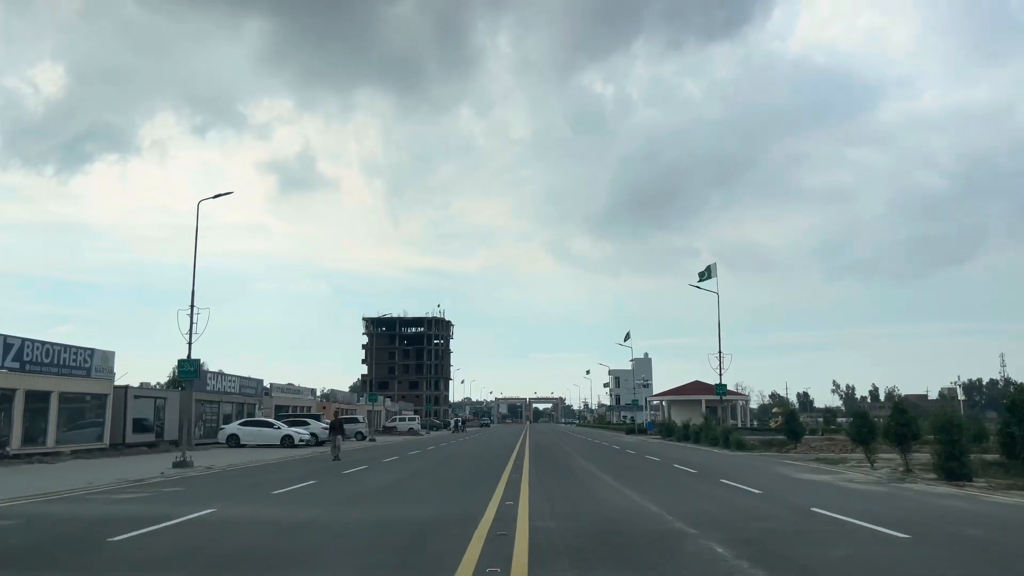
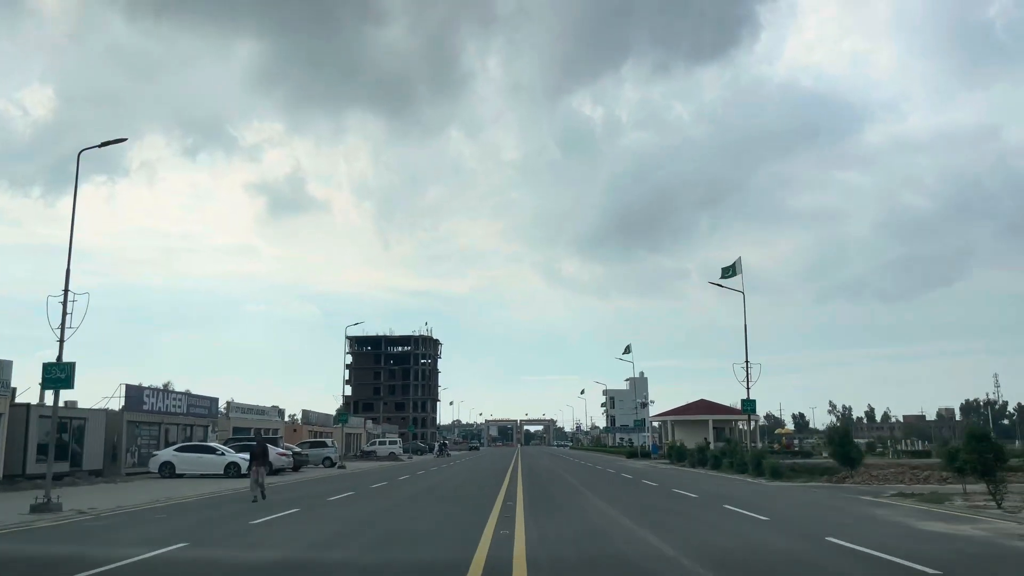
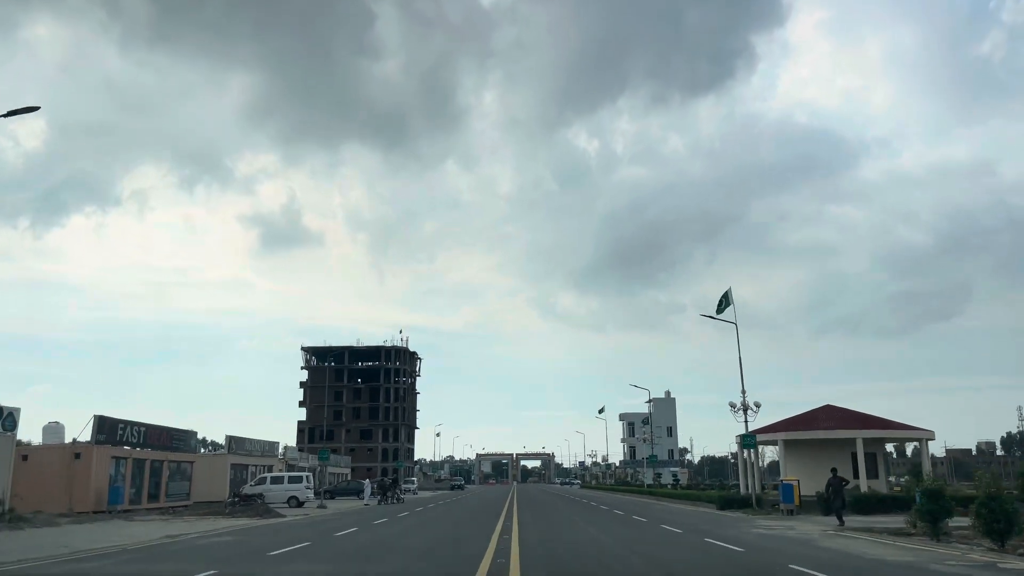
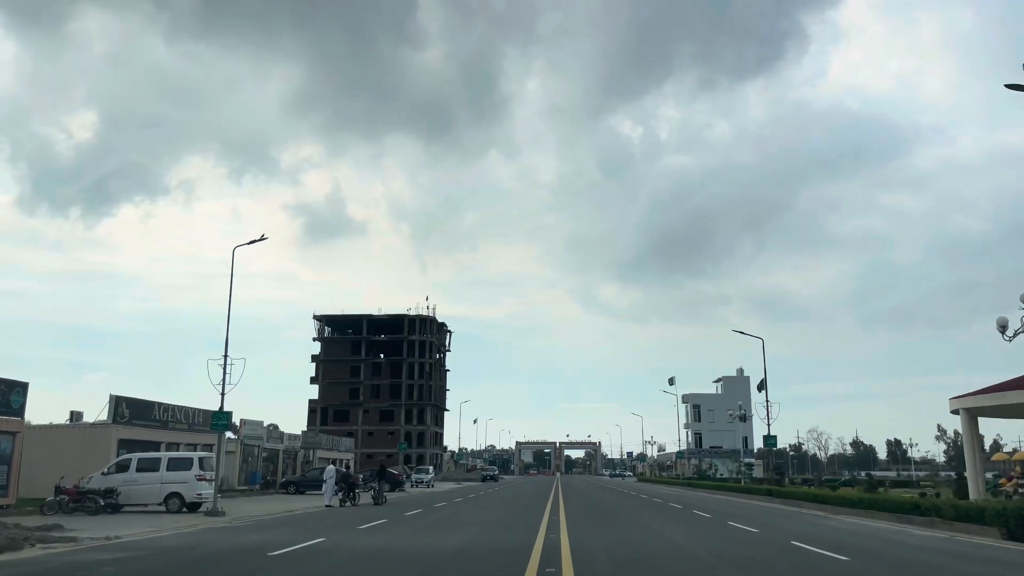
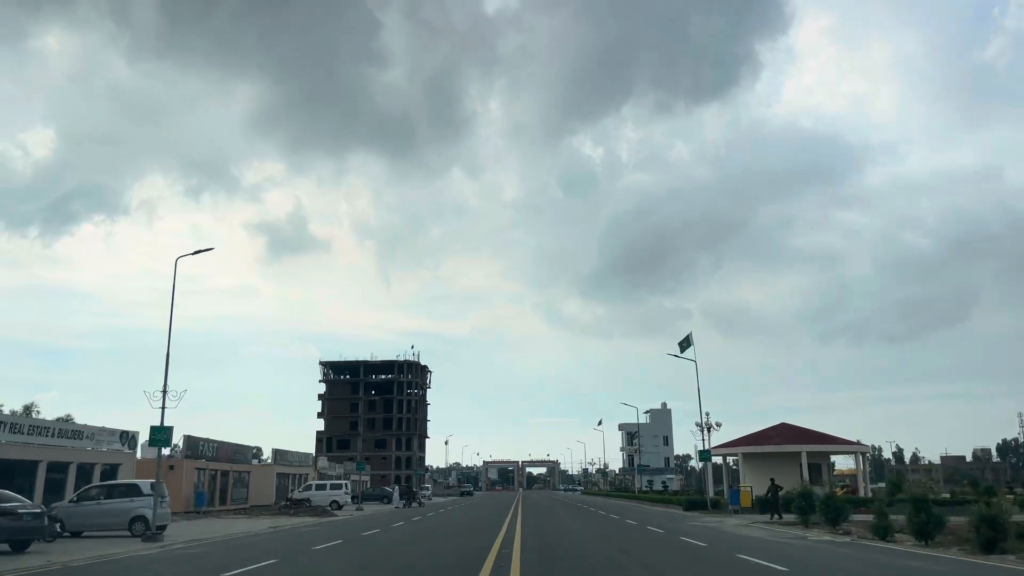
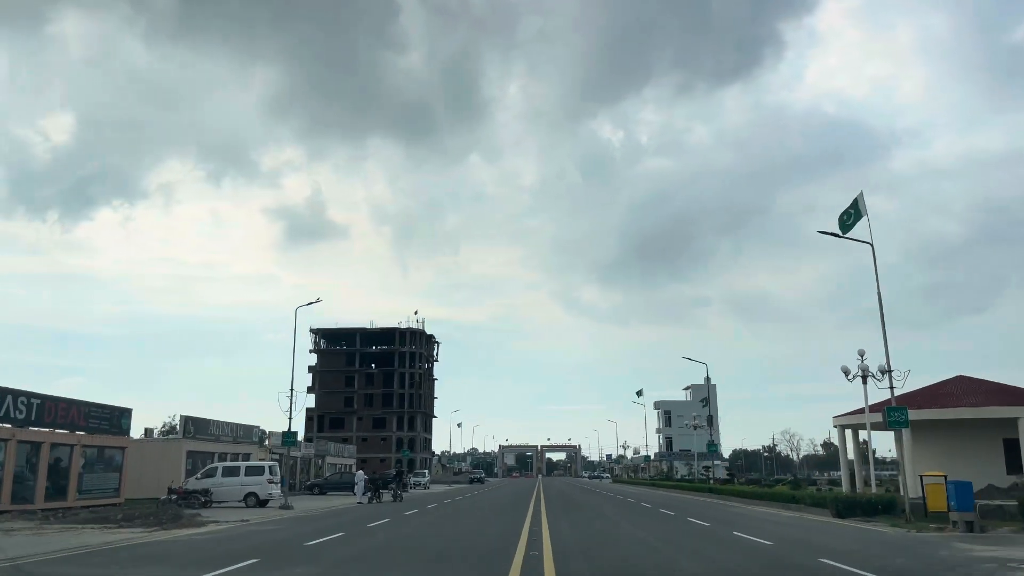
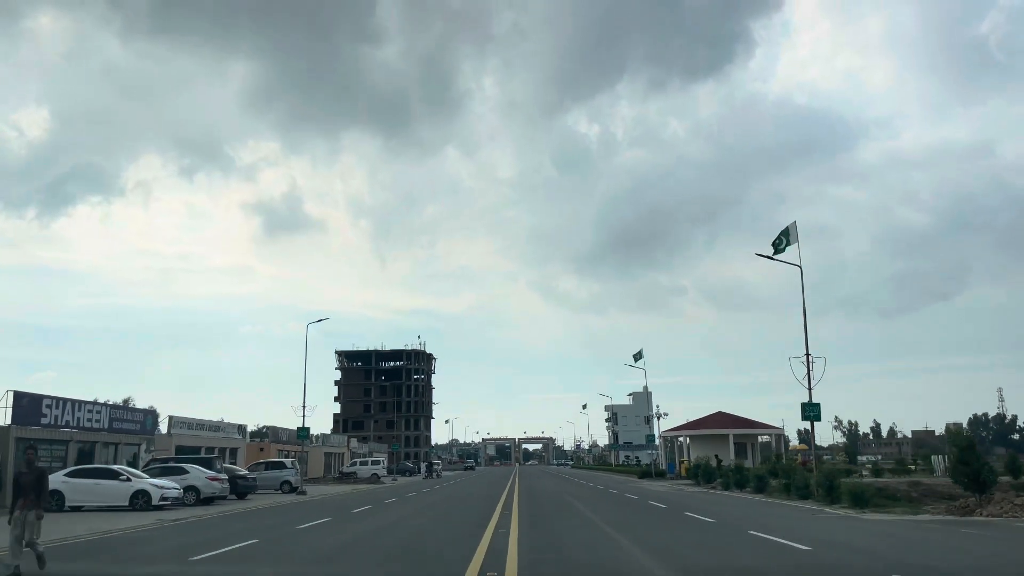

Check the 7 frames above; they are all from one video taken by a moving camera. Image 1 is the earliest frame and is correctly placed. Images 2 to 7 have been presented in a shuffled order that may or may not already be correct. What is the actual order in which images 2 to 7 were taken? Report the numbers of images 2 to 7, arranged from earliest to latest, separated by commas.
2, 7, 5, 3, 6, 4
